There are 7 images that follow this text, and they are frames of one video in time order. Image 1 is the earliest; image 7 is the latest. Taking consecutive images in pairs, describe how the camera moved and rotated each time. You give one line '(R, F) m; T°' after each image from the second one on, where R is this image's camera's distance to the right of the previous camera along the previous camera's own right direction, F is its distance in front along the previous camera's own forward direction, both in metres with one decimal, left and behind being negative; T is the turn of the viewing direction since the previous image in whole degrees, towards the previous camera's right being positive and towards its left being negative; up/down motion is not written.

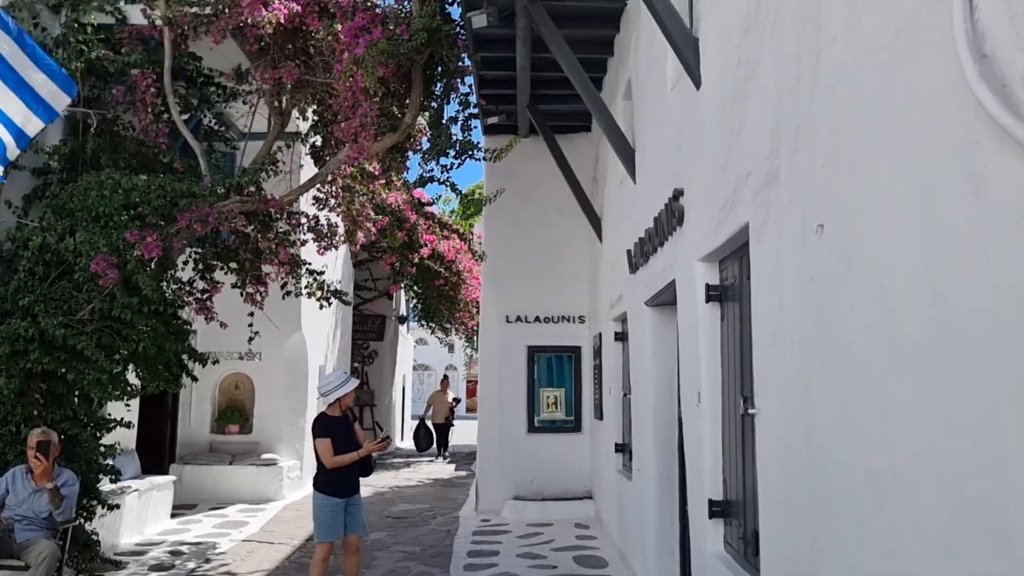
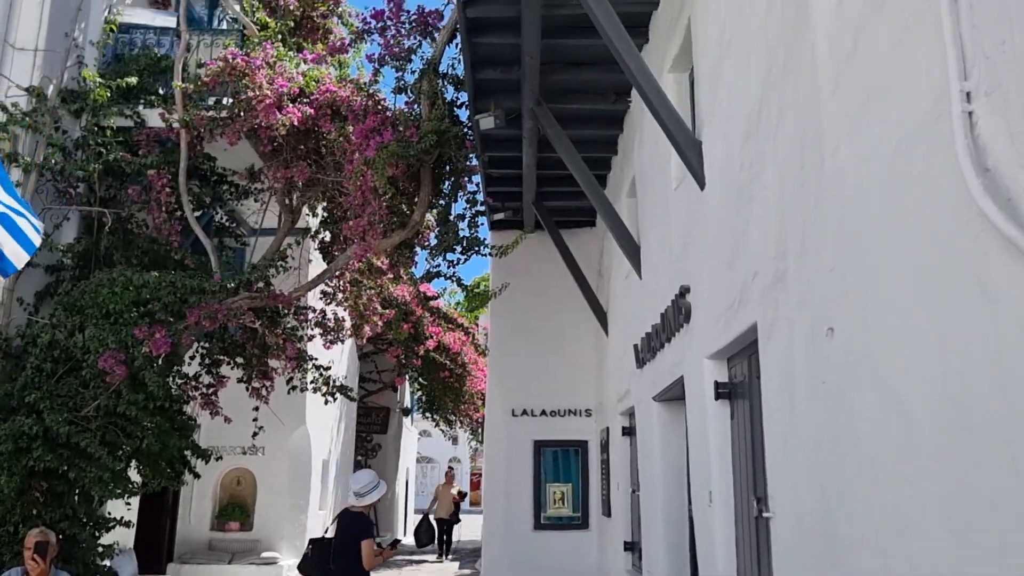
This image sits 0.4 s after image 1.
(0.0, 0.0) m; 0°
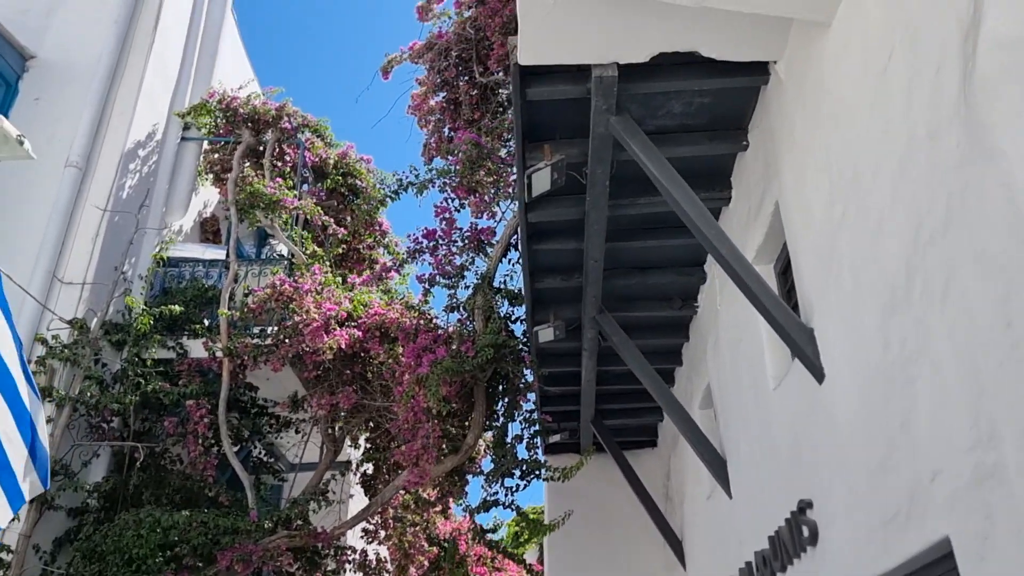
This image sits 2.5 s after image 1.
(-0.2, +0.5) m; -2°
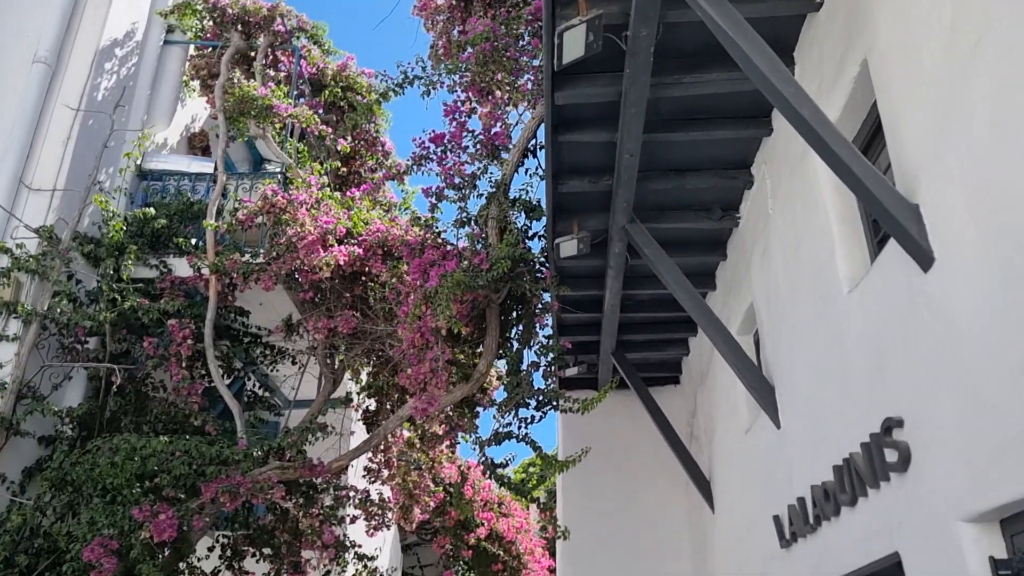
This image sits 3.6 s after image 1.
(-0.1, +0.6) m; 0°
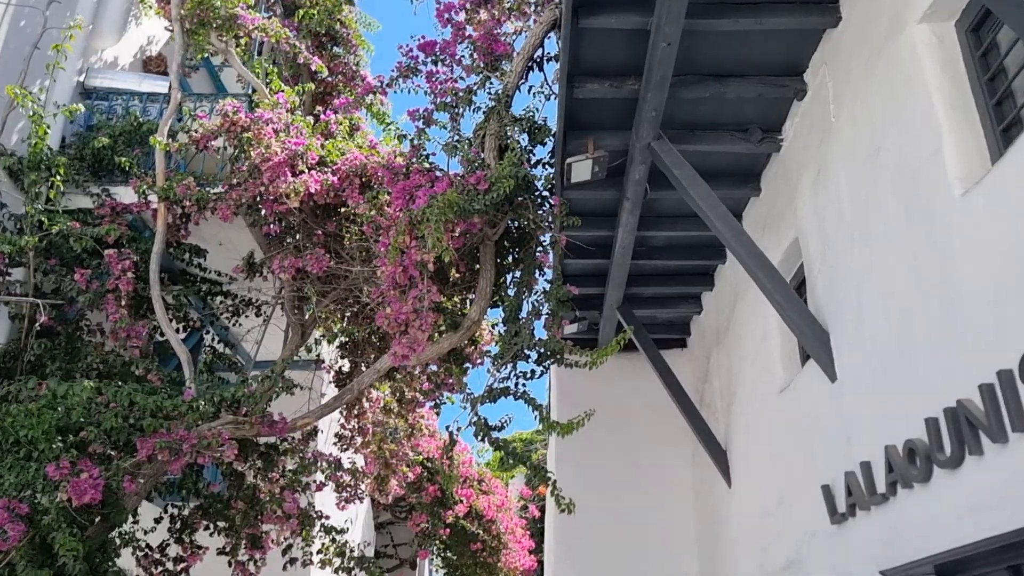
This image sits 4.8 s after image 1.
(-0.1, +0.8) m; +2°
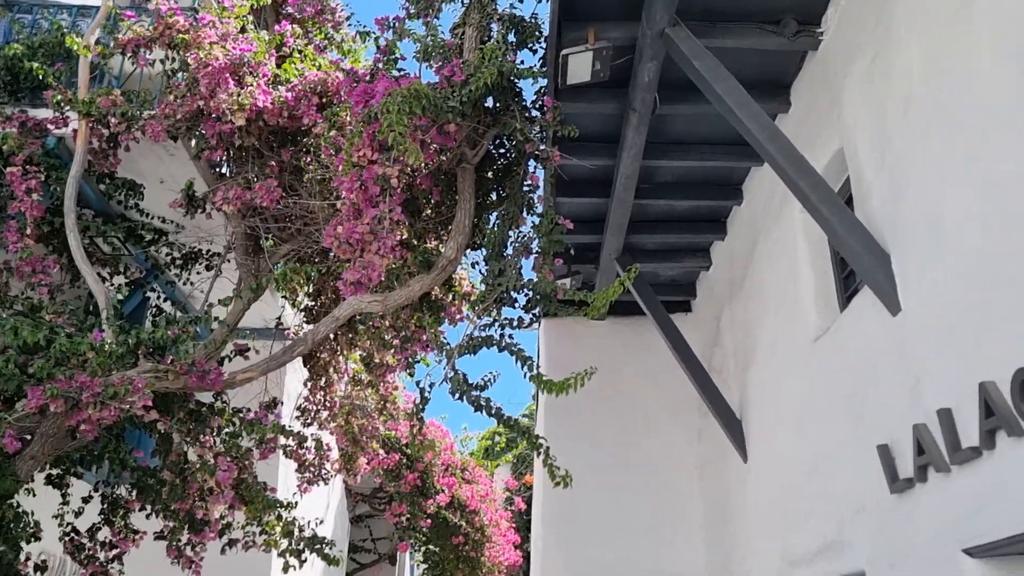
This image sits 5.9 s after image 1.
(0.0, +0.8) m; +1°
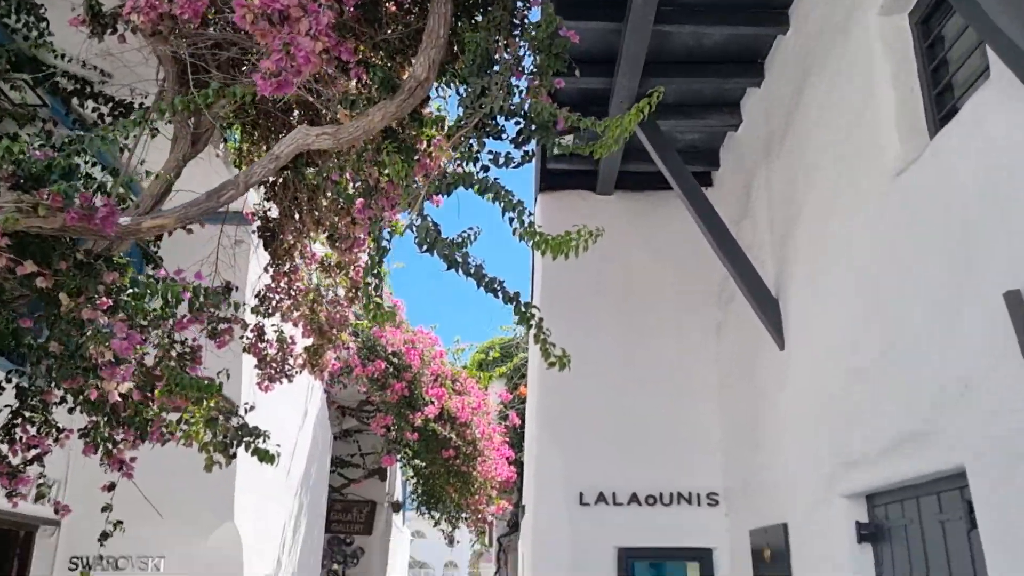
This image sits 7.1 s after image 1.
(0.0, +0.9) m; 0°
